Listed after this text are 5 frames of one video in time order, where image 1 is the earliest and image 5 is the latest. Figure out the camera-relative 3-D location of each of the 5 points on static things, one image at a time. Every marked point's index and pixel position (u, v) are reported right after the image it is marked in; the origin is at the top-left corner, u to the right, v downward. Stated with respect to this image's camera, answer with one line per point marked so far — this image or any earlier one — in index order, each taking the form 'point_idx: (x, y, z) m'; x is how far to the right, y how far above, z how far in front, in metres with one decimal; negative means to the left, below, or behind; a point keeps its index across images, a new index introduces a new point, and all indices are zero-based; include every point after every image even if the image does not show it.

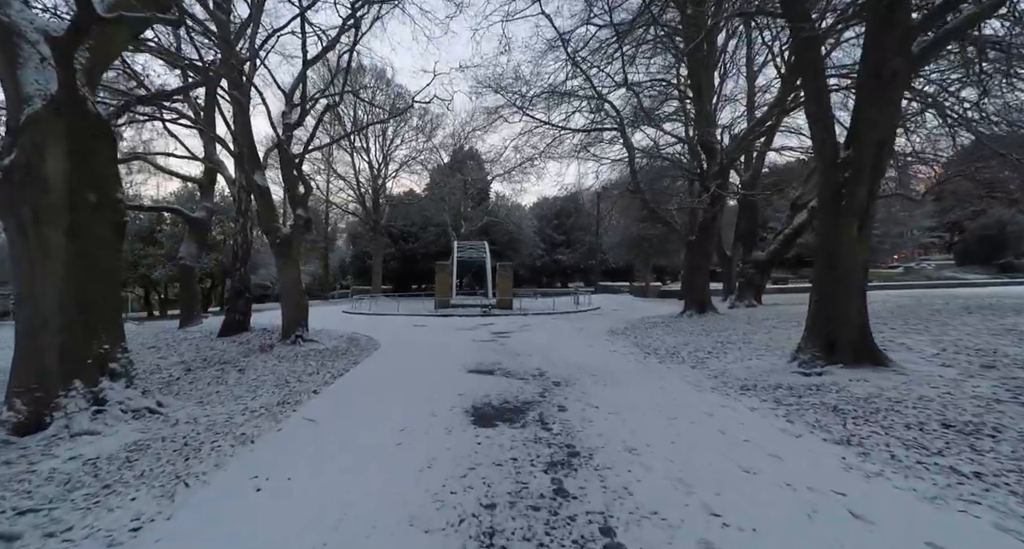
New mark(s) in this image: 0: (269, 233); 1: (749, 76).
0: (-5.7, +0.9, +10.6) m
1: (+10.0, +8.4, +19.7) m
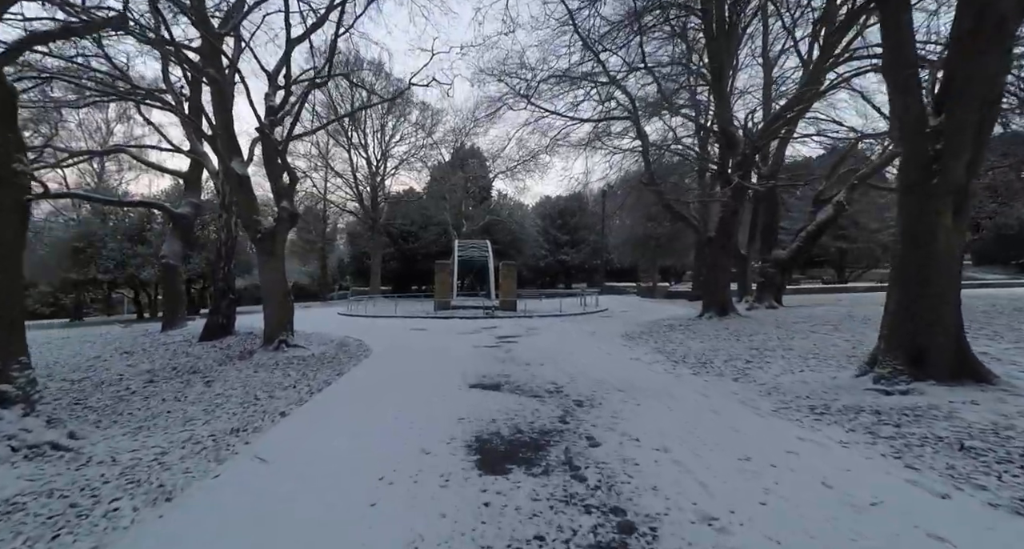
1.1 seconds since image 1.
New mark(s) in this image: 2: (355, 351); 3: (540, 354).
0: (-5.5, +1.0, +9.7) m
1: (+10.2, +8.5, +18.7) m
2: (-3.3, -1.6, +9.7) m
3: (+0.5, -1.4, +8.2) m
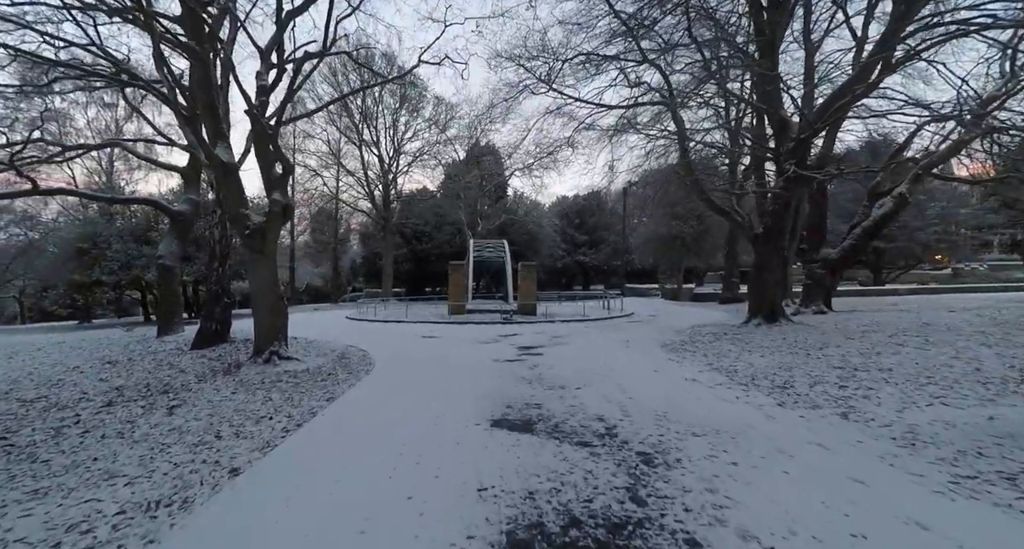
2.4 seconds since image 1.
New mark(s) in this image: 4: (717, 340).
0: (-5.1, +0.9, +8.5) m
1: (+10.9, +8.4, +17.1) m
2: (-2.9, -1.7, +8.5) m
3: (+0.9, -1.4, +6.9) m
4: (+4.4, -1.4, +10.0) m
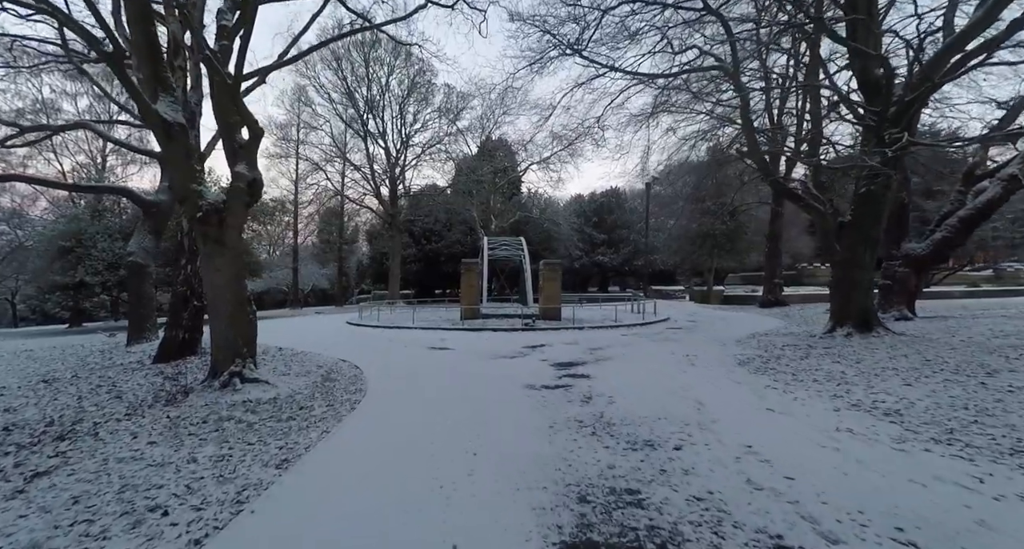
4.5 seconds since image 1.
0: (-4.6, +1.0, +6.5) m
1: (+11.6, +8.4, +14.8) m
2: (-2.4, -1.6, +6.4) m
3: (+1.4, -1.4, +4.7) m
4: (+5.0, -1.4, +7.7) m
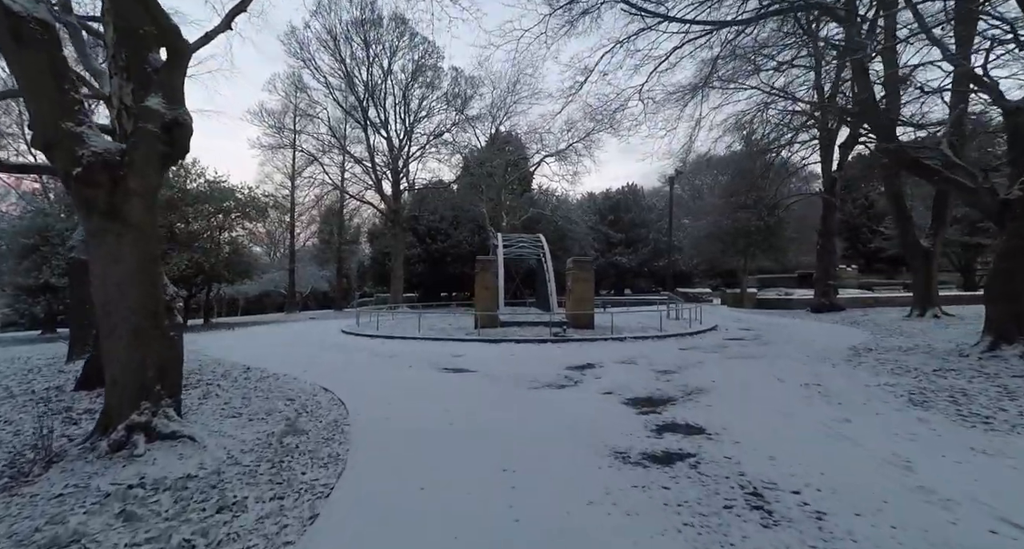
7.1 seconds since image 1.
0: (-4.0, +1.0, +4.0) m
1: (+12.3, +8.5, +12.2) m
2: (-1.8, -1.6, +4.0) m
3: (+2.0, -1.3, +2.2) m
4: (+5.6, -1.3, +5.2) m
